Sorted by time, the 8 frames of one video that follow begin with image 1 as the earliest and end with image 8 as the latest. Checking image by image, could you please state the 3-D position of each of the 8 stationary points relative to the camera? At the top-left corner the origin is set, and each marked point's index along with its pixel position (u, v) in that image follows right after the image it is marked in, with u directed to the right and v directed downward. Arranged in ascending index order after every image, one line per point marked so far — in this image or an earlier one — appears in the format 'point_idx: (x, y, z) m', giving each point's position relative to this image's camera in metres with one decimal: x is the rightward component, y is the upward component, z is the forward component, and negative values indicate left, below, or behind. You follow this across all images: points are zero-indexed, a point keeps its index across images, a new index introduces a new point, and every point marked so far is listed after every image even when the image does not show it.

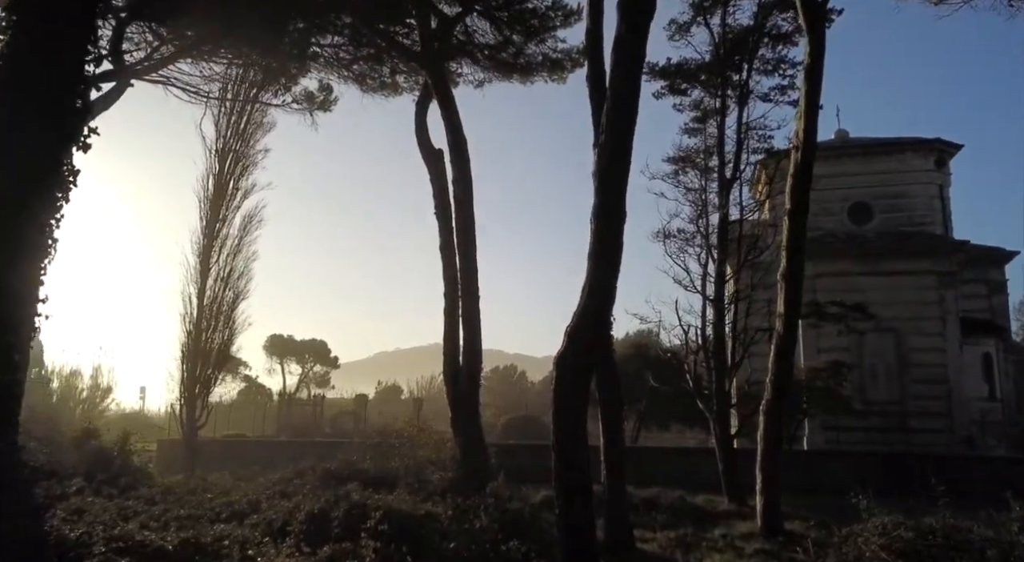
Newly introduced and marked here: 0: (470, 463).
0: (-0.6, -2.4, +10.1) m
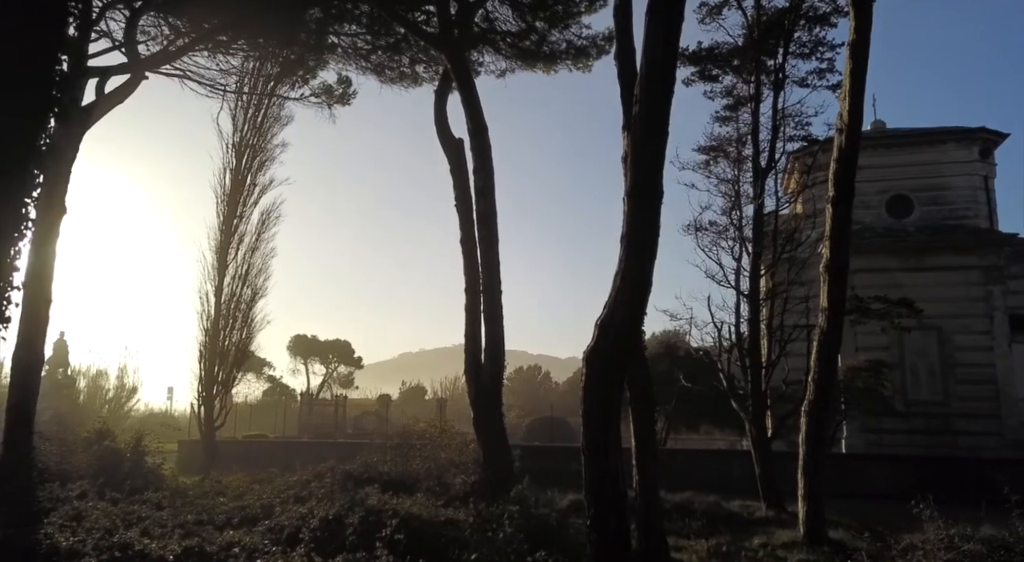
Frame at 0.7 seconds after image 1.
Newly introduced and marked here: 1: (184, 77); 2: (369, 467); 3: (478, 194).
0: (-0.2, -2.3, +9.6) m
1: (-5.9, +3.7, +13.9) m
2: (-2.1, -2.7, +11.0) m
3: (-0.5, +1.2, +10.2) m
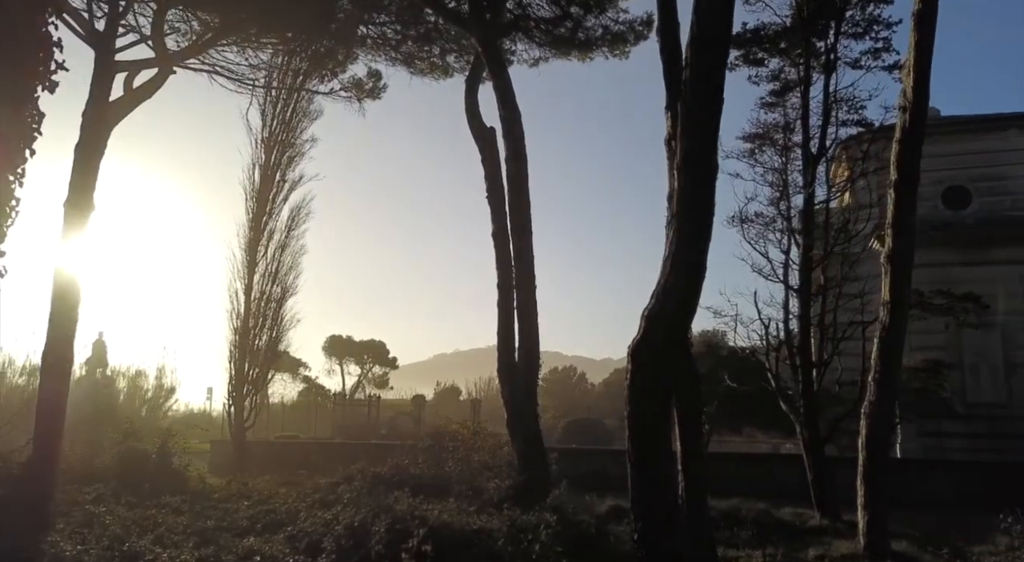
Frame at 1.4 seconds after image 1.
0: (+0.2, -2.3, +9.1) m
1: (-5.3, +3.7, +13.6) m
2: (-1.6, -2.6, +10.6) m
3: (0.0, +1.2, +9.8) m
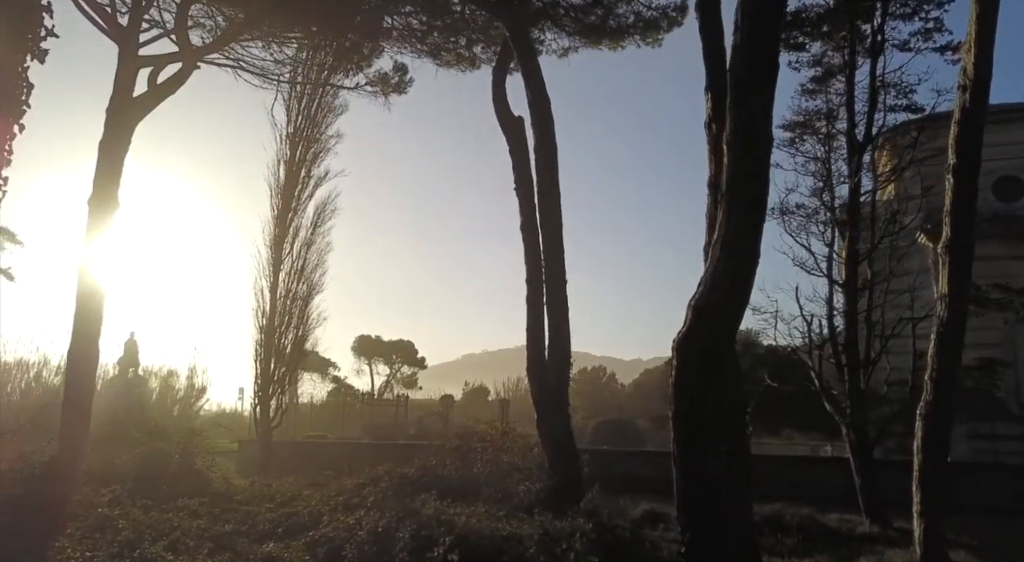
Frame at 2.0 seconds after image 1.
0: (+0.5, -2.2, +8.8) m
1: (-4.8, +3.7, +13.5) m
2: (-1.1, -2.5, +10.3) m
3: (+0.3, +1.3, +9.4) m
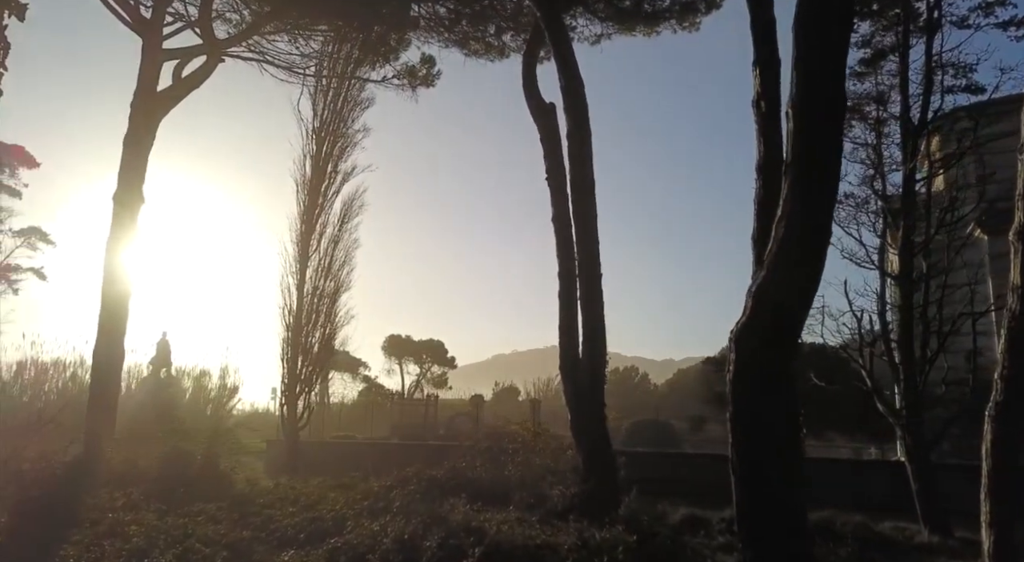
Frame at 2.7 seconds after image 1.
0: (+0.9, -2.1, +8.3) m
1: (-4.3, +3.8, +13.2) m
2: (-0.7, -2.5, +9.9) m
3: (+0.7, +1.4, +9.0) m
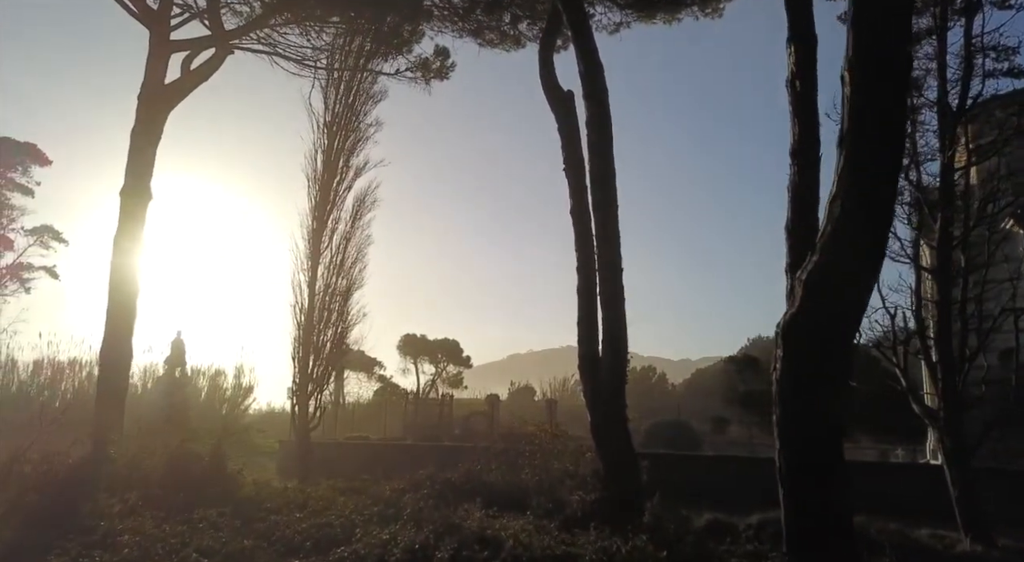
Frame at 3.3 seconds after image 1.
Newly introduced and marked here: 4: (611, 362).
0: (+1.1, -2.1, +7.9) m
1: (-4.0, +3.8, +12.9) m
2: (-0.5, -2.4, +9.6) m
3: (+0.9, +1.4, +8.6) m
4: (+1.1, -0.9, +8.3) m
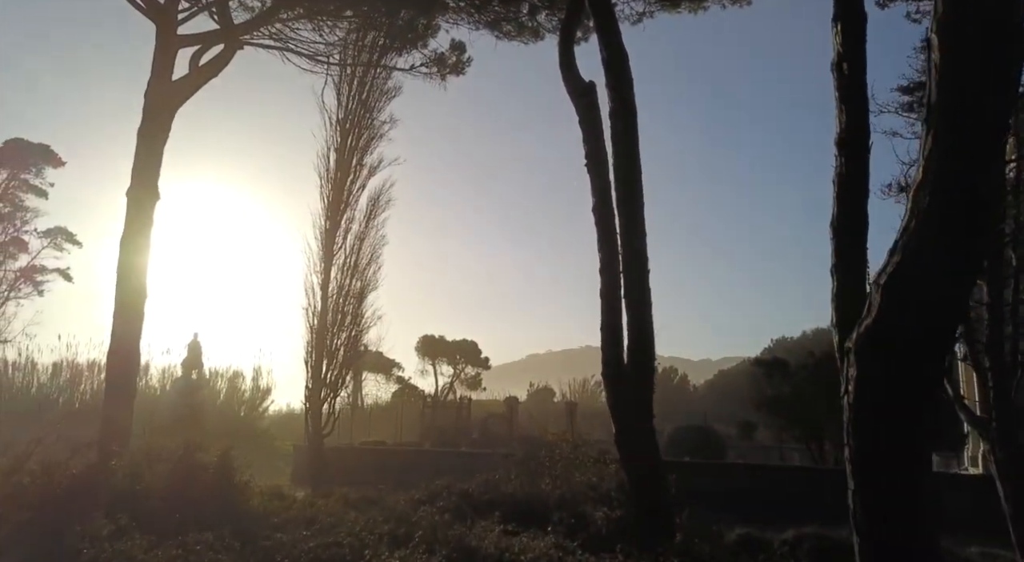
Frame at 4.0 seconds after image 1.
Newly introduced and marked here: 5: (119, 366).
0: (+1.3, -2.1, +7.4) m
1: (-3.7, +3.8, +12.6) m
2: (-0.3, -2.5, +9.1) m
3: (+1.1, +1.4, +8.1) m
4: (+1.3, -0.9, +7.8) m
5: (-5.5, -1.2, +10.7) m
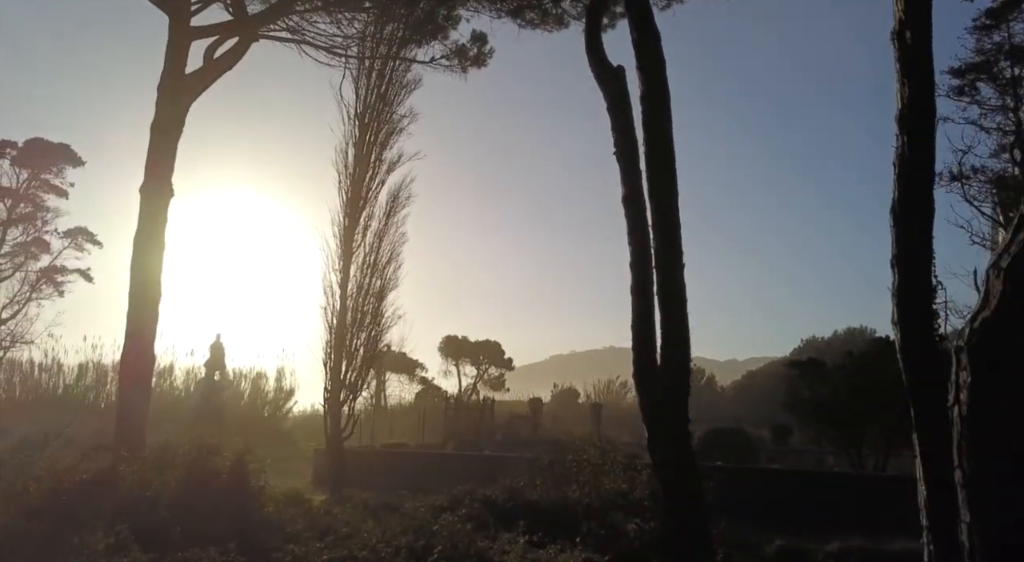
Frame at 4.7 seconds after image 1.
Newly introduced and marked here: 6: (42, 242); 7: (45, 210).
0: (+1.5, -2.1, +6.9) m
1: (-3.3, +3.8, +12.2) m
2: (0.0, -2.4, +8.6) m
3: (+1.3, +1.4, +7.6) m
4: (+1.5, -0.9, +7.3) m
5: (-5.2, -1.2, +10.4) m
6: (-11.7, +1.0, +19.1) m
7: (-11.7, +1.7, +19.2) m
